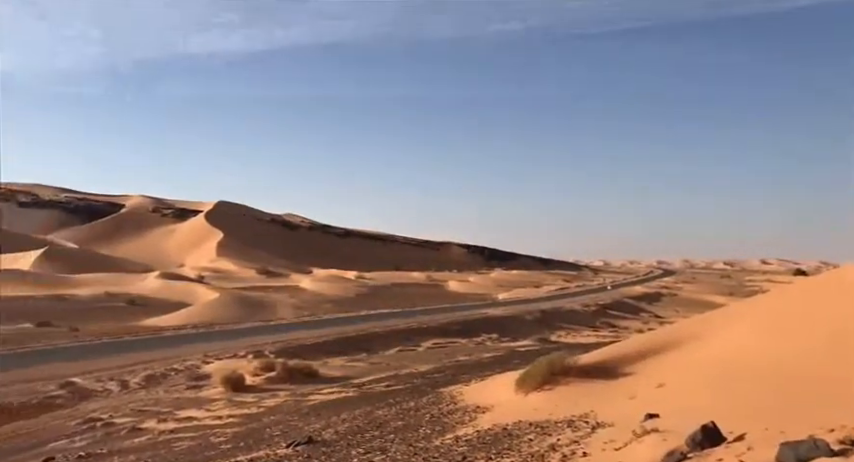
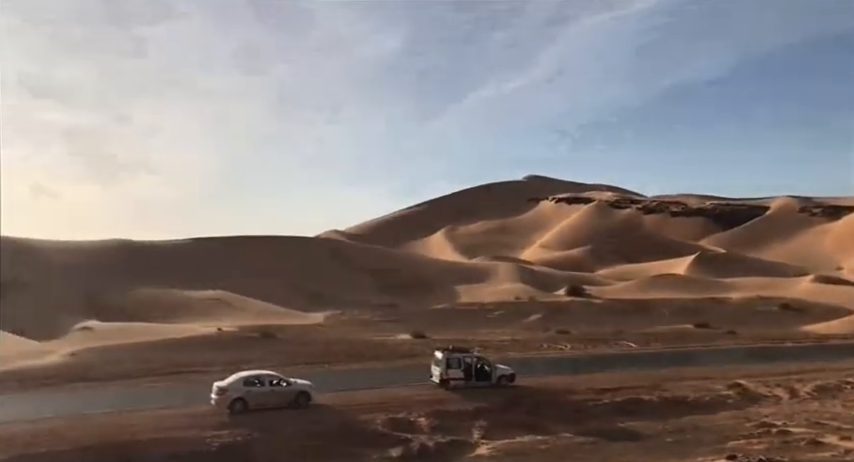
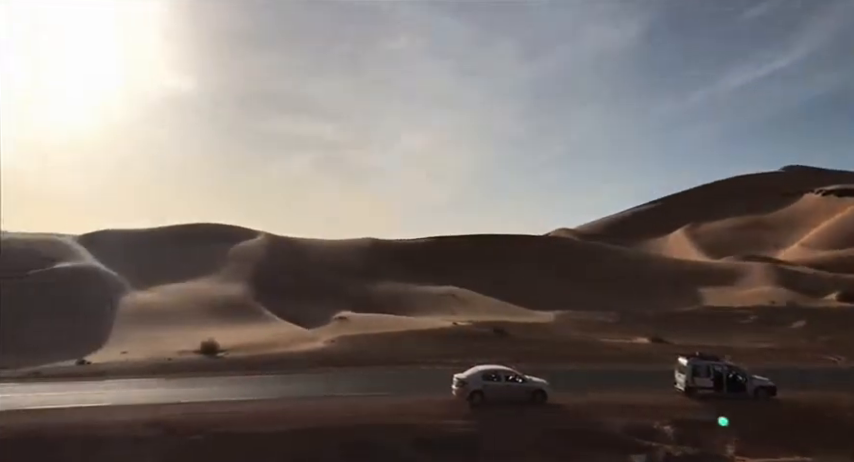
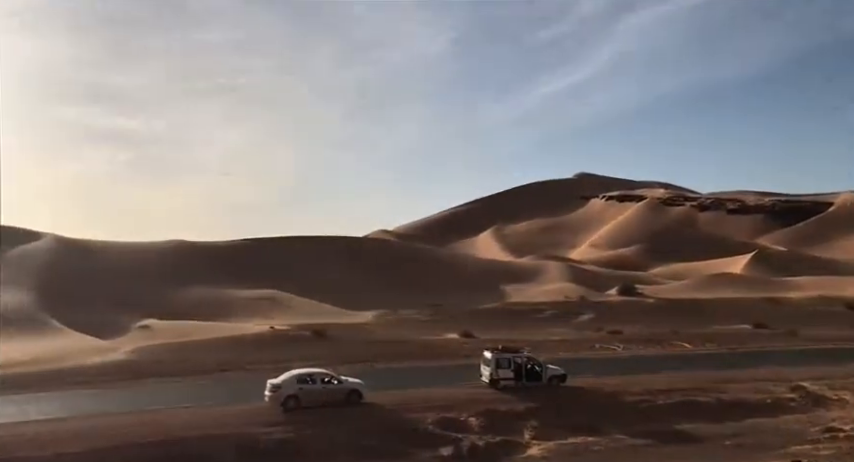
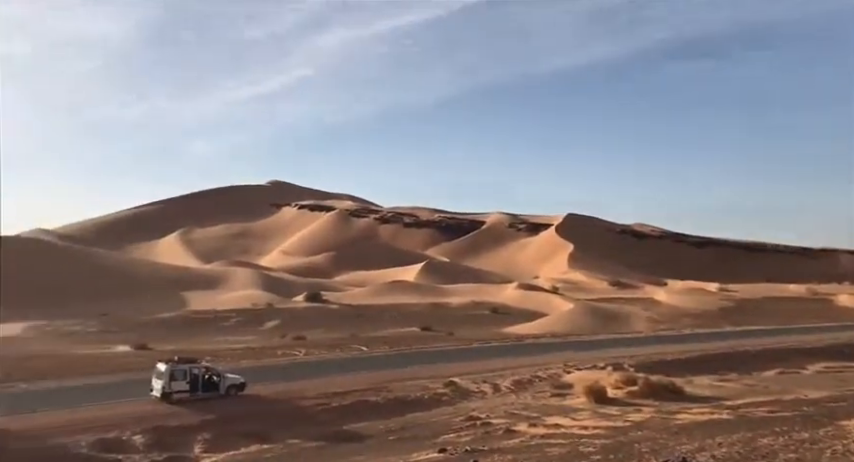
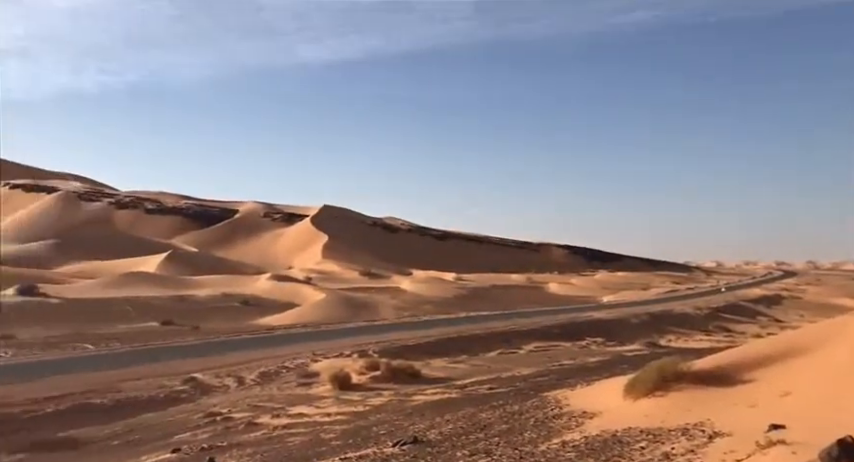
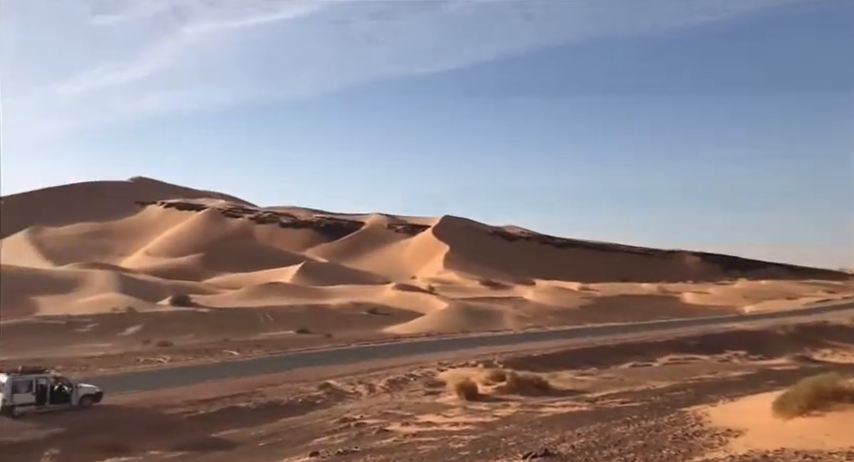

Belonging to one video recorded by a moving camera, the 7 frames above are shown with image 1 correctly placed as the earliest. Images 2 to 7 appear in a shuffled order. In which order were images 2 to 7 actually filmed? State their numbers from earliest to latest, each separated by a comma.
6, 7, 5, 2, 4, 3
